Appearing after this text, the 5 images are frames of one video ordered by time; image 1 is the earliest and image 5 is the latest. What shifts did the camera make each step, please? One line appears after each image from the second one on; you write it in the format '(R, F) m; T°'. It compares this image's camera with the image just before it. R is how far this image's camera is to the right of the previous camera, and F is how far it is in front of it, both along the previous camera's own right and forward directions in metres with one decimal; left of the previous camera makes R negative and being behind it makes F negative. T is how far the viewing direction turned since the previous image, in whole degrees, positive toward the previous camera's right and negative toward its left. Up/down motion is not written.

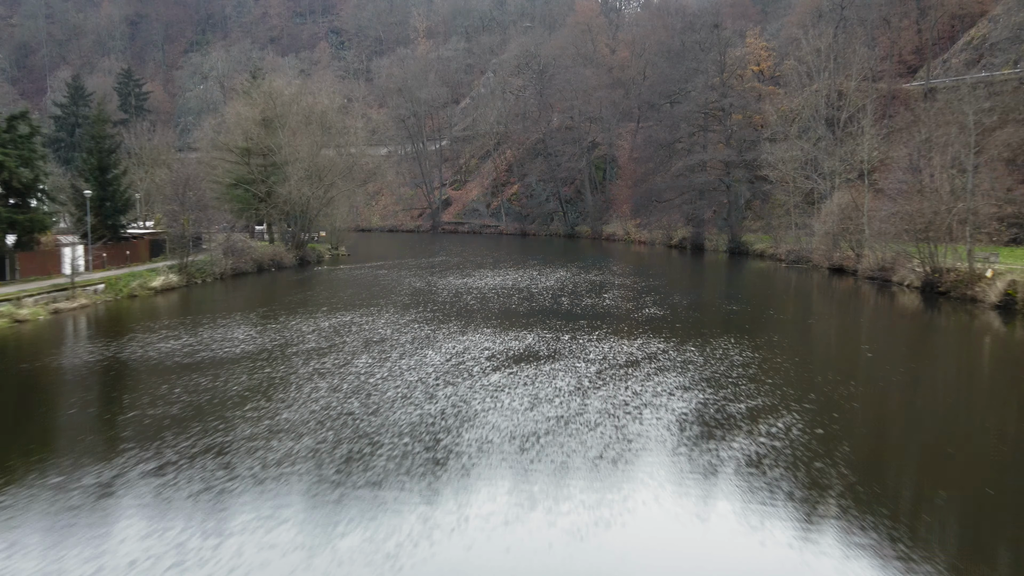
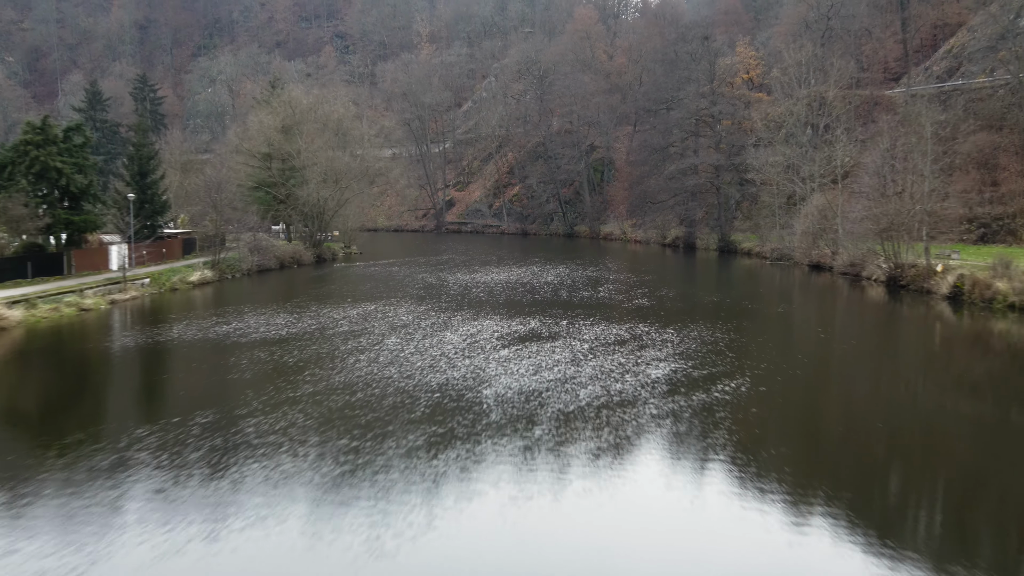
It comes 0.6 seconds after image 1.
(-0.1, -2.0) m; 0°
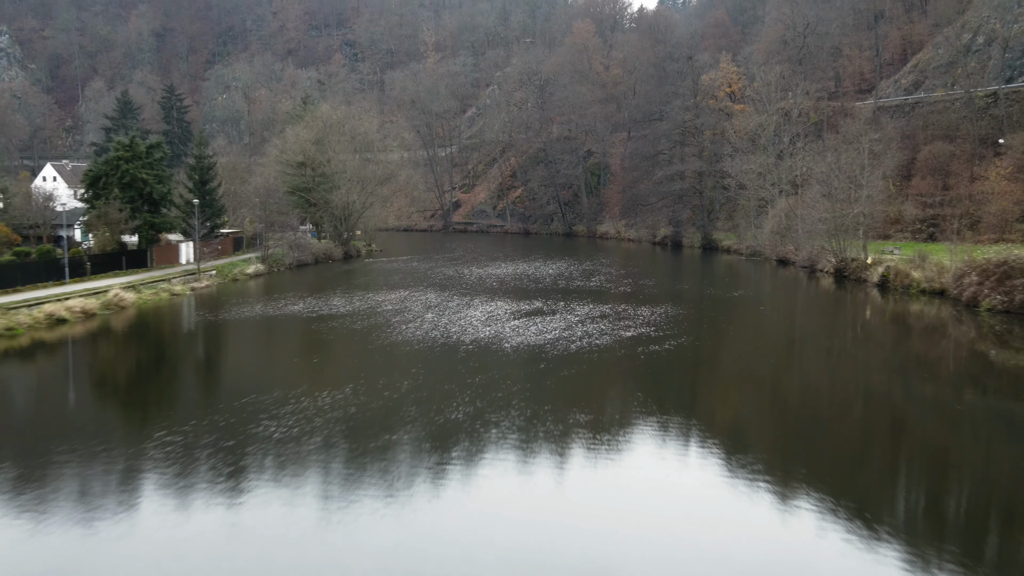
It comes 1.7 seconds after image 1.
(-0.2, -3.8) m; 0°
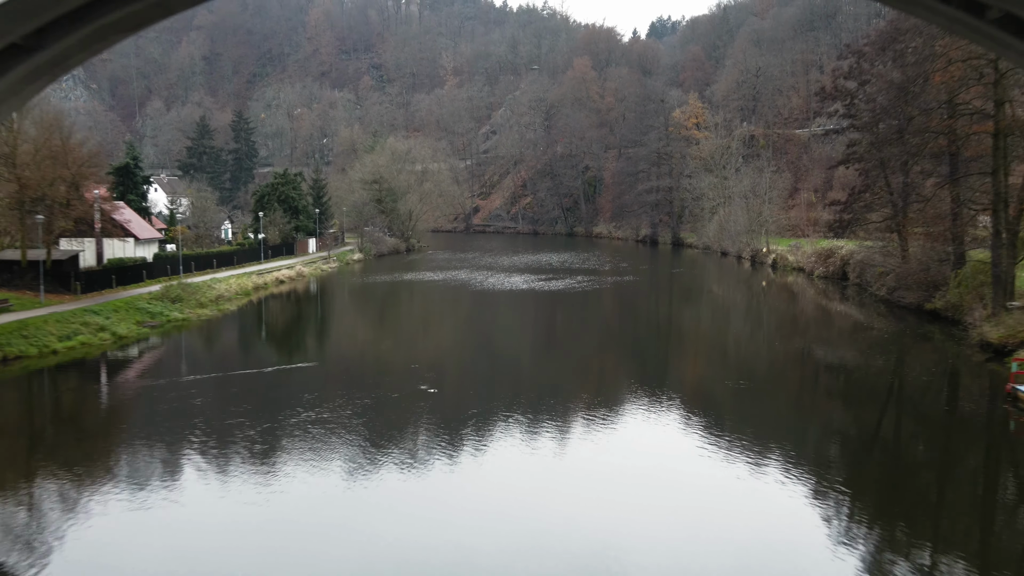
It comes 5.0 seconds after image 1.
(-1.2, -11.8) m; 0°
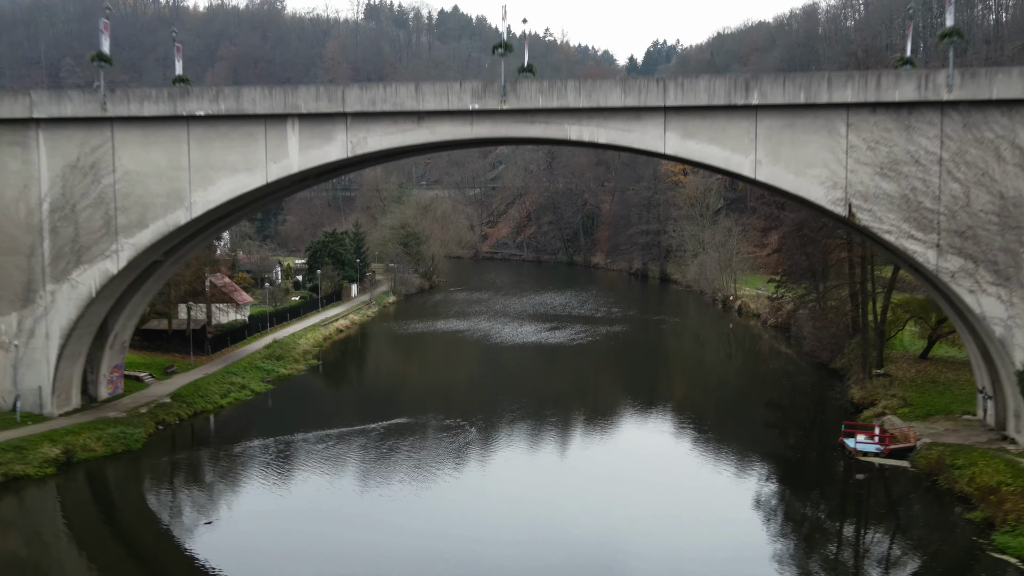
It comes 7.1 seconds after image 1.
(-0.7, -7.0) m; 0°
